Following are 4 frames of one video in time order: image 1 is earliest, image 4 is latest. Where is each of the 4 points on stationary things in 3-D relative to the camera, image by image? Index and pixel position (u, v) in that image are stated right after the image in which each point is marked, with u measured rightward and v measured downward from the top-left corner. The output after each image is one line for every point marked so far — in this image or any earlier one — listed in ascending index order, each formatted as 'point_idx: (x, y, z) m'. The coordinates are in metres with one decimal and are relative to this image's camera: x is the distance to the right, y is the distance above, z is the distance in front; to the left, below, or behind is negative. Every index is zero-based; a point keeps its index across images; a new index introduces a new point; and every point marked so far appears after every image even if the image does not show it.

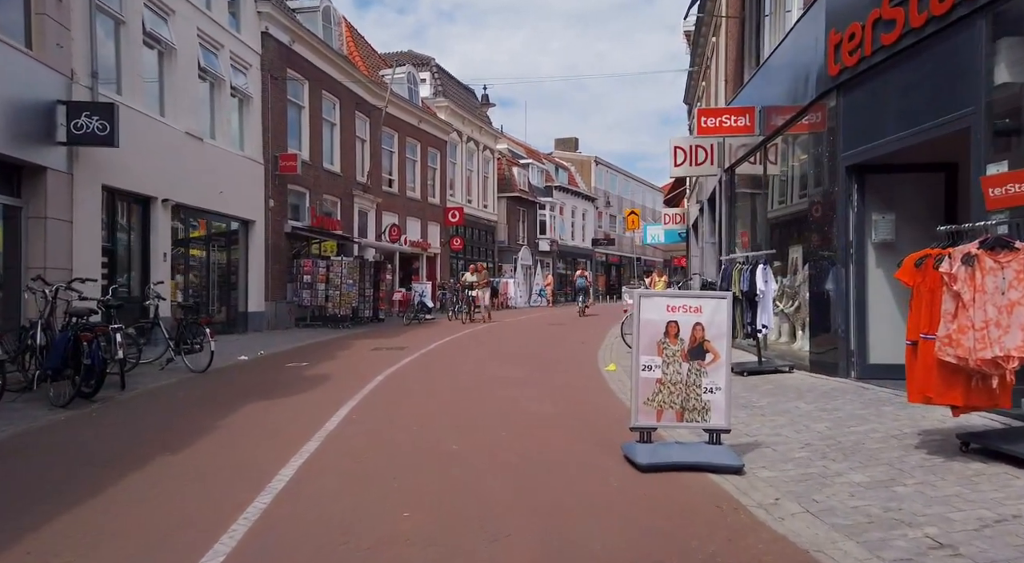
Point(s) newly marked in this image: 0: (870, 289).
0: (+4.0, -0.1, +8.8) m
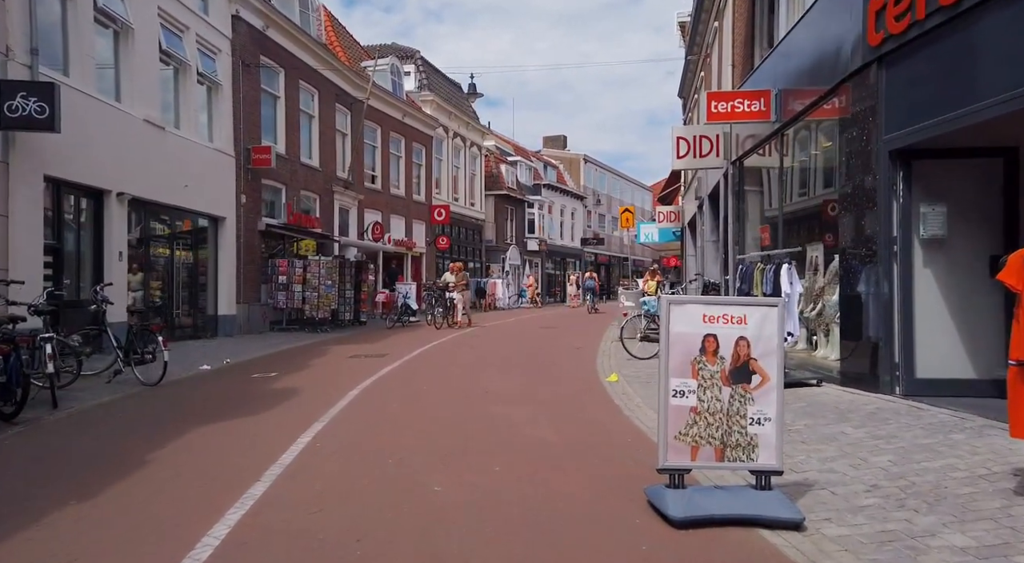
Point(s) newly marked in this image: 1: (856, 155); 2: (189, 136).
0: (+3.9, -0.1, +7.6) m
1: (+3.7, +1.4, +8.4) m
2: (-6.9, +3.1, +16.8) m
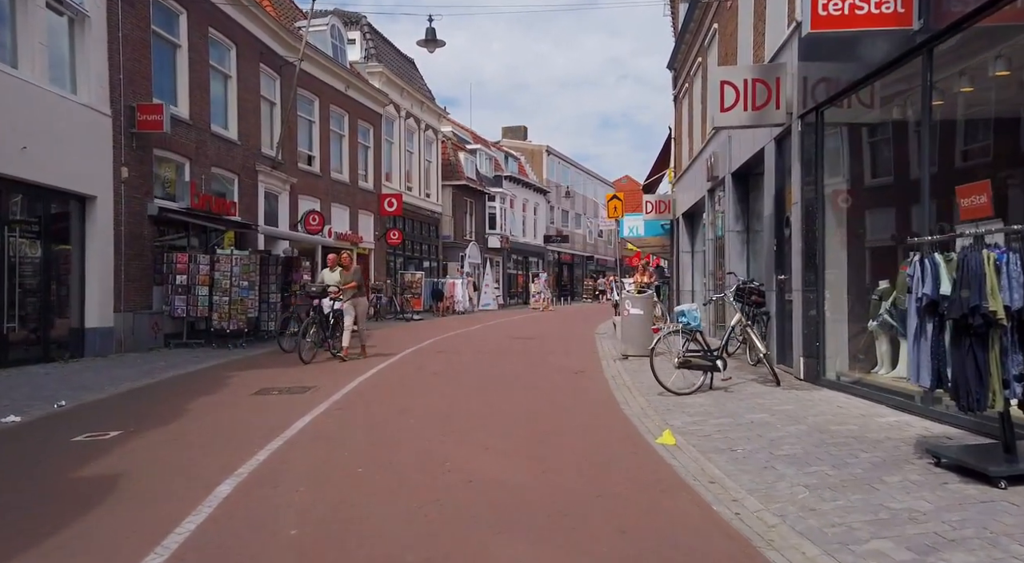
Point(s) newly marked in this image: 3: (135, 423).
0: (+4.1, -0.1, +3.5) m
1: (+3.8, +1.3, +4.2) m
2: (-7.3, +3.1, +12.0) m
3: (-4.0, -1.5, +8.3) m
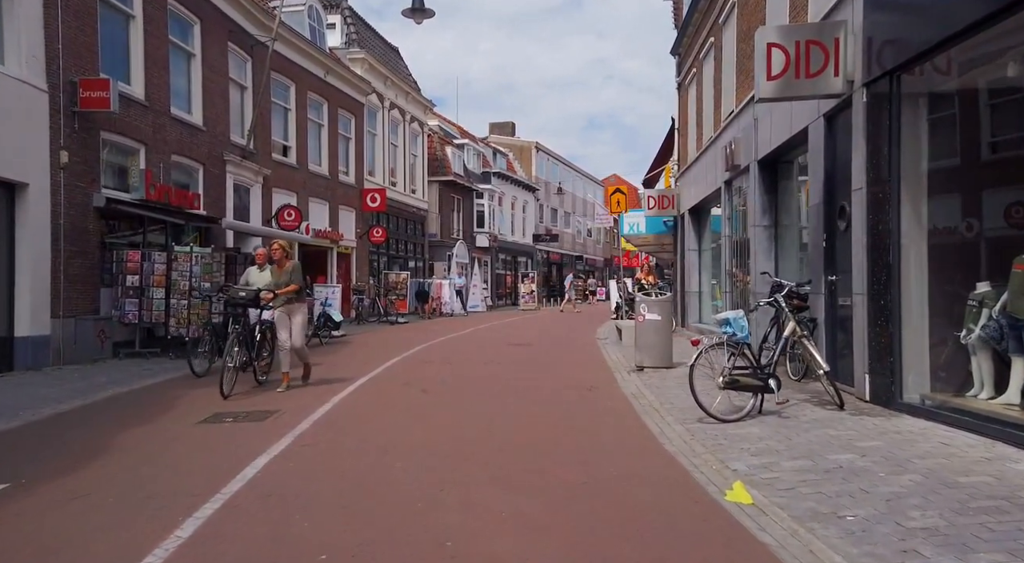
0: (+4.3, -0.1, +1.8) m
1: (+4.0, +1.3, +2.5) m
2: (-7.3, +3.1, +10.1) m
3: (-3.8, -1.5, +6.4) m
